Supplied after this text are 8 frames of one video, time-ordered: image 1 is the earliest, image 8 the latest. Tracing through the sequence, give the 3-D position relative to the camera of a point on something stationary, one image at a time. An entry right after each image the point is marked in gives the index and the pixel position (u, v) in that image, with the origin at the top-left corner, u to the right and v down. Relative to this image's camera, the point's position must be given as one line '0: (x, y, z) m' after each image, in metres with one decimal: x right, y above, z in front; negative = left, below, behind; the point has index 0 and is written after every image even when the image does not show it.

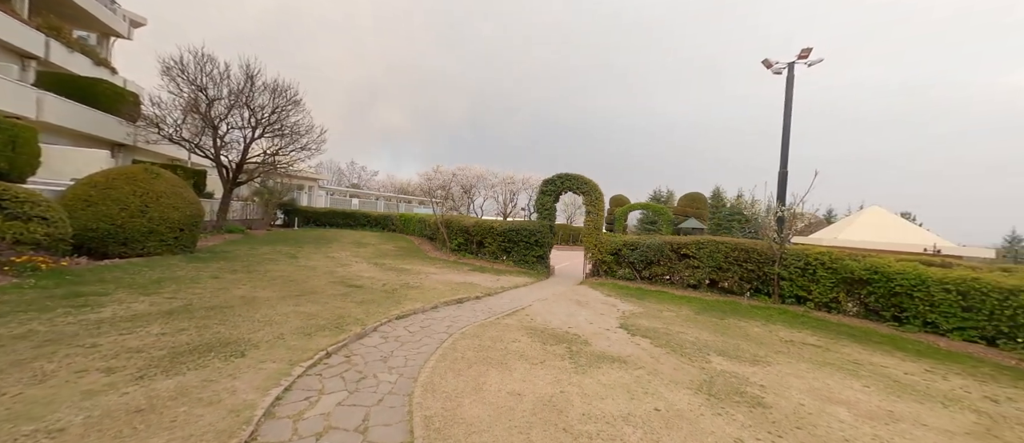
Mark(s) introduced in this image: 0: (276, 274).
0: (-6.1, -1.4, +9.1) m
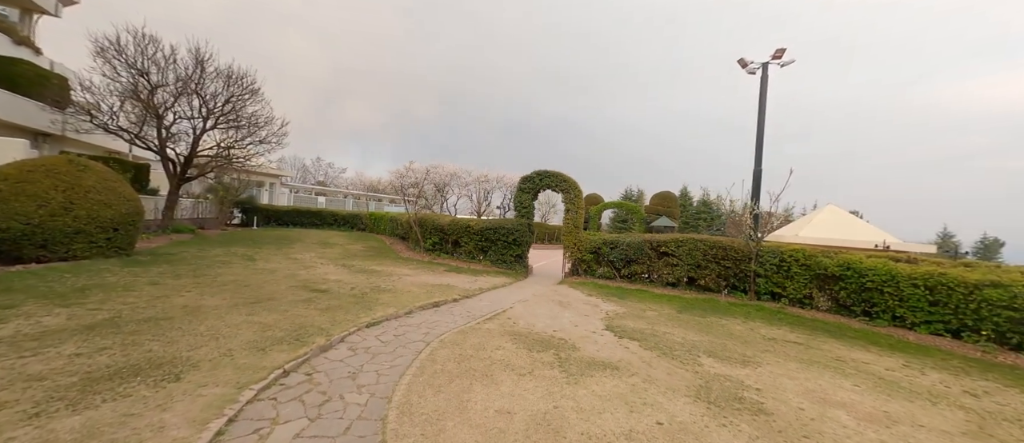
0: (-6.6, -1.3, +8.2) m
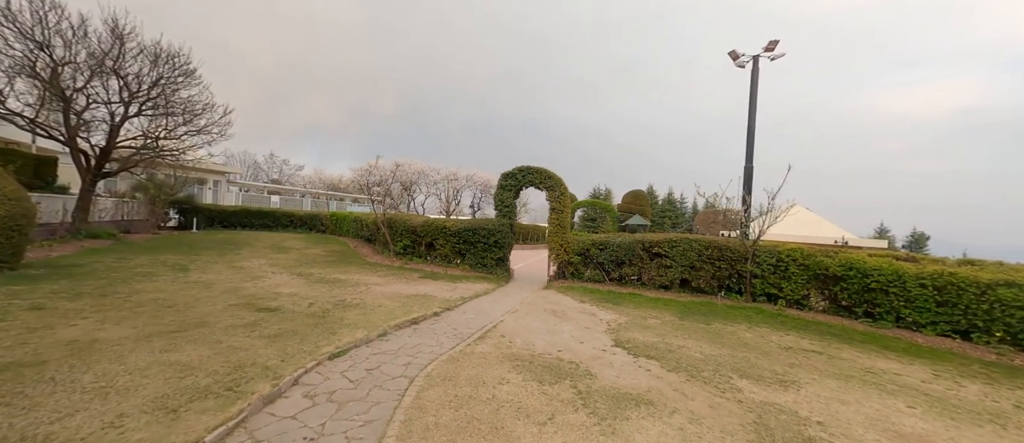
0: (-6.8, -1.4, +6.6) m
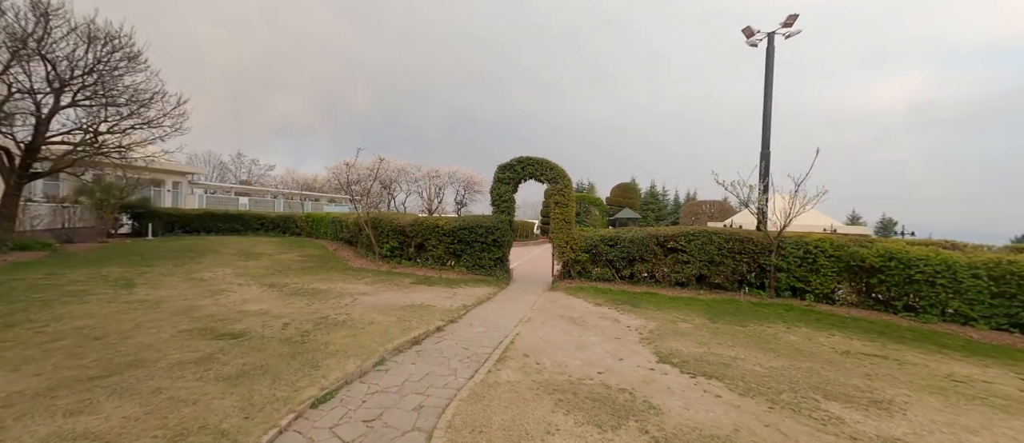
0: (-6.5, -1.5, +5.2) m
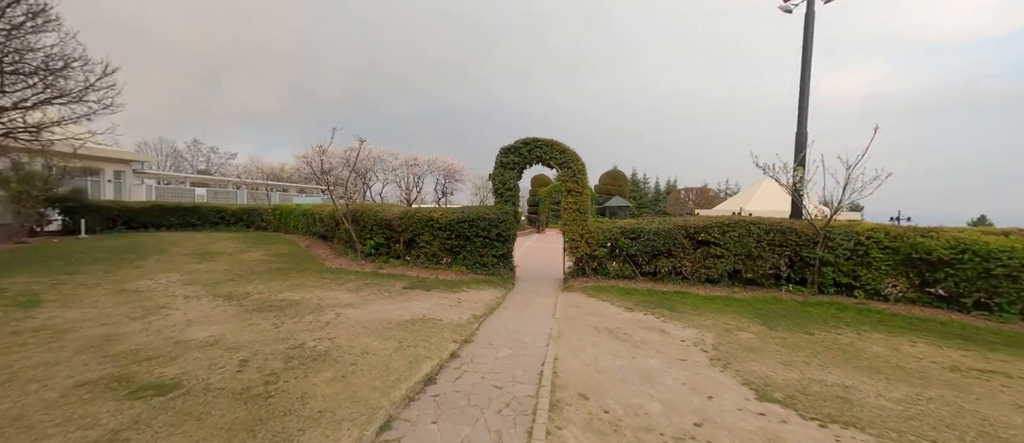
0: (-5.9, -1.5, +3.5) m
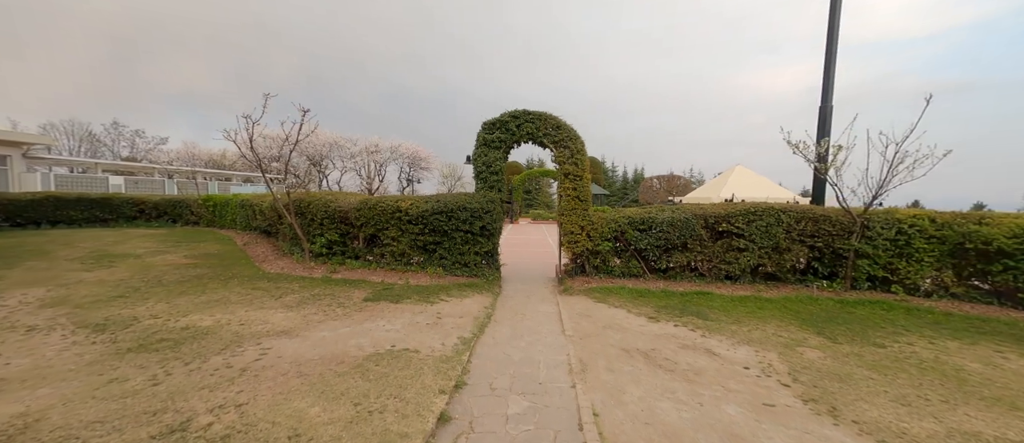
0: (-5.6, -1.6, +1.3) m
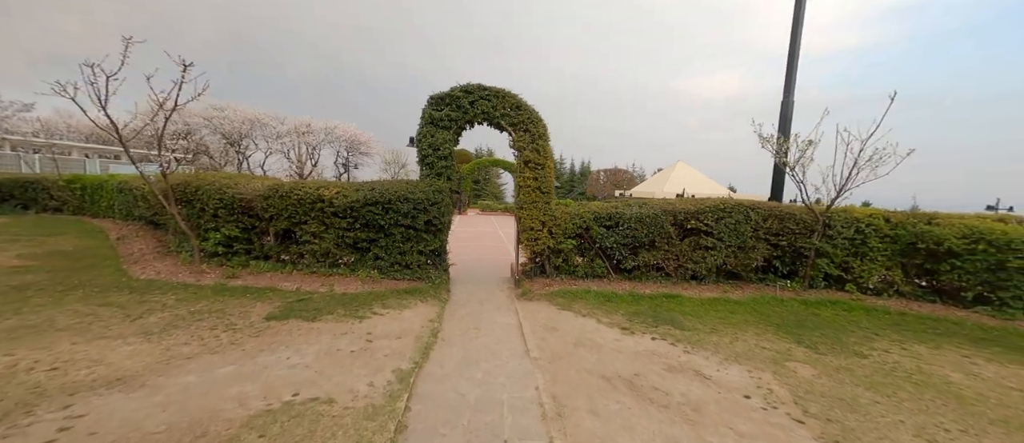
0: (-5.5, -1.6, -0.5) m
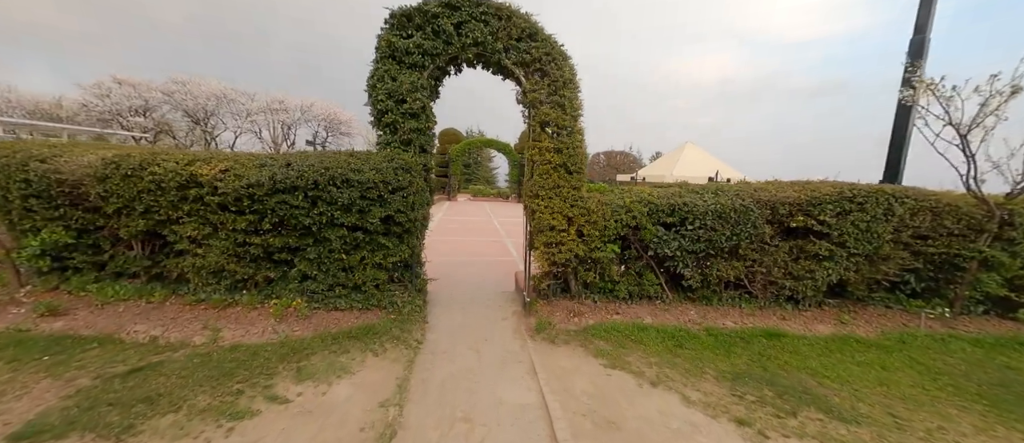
0: (-5.2, -1.8, -3.0) m
